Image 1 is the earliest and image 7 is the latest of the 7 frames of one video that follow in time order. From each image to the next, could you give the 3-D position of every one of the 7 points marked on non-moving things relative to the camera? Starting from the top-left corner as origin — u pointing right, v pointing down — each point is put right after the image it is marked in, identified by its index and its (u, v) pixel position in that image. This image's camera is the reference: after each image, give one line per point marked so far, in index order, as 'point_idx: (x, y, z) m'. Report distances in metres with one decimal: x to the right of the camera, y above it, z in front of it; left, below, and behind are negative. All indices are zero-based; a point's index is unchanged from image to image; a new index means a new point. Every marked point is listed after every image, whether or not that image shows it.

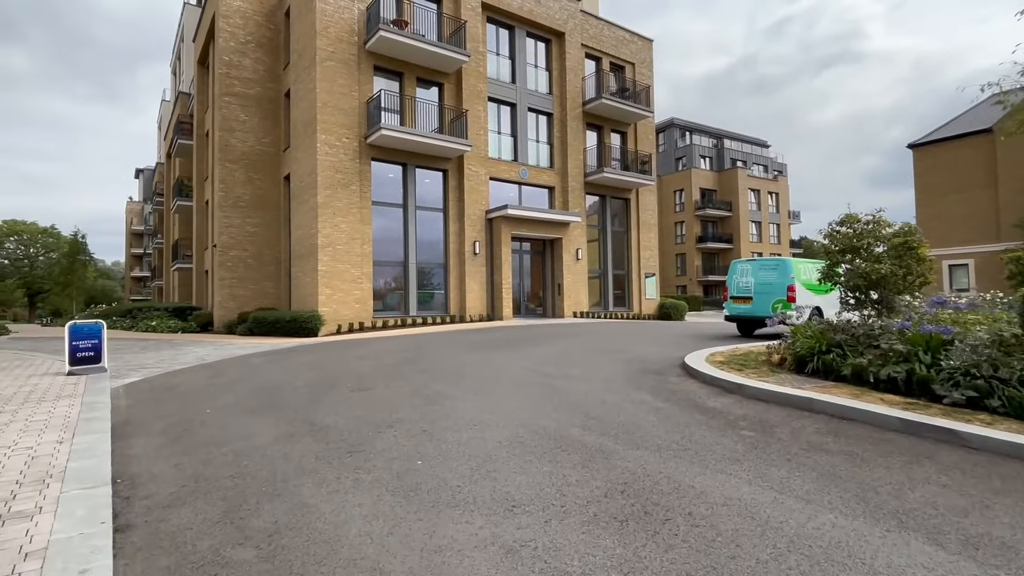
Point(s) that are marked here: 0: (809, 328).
0: (+4.2, -0.6, +7.5) m
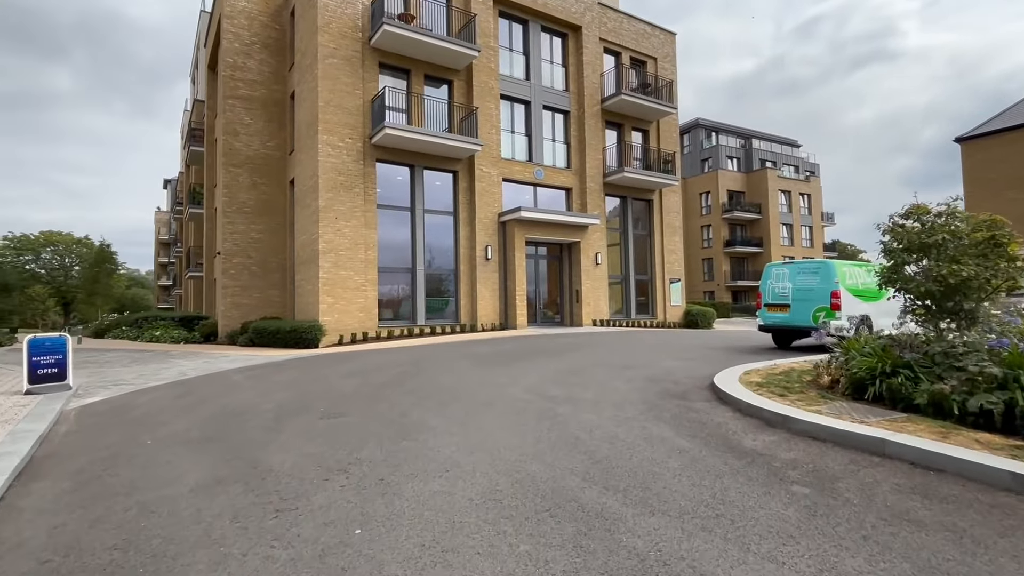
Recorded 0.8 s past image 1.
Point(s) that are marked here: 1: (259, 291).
0: (+4.1, -0.6, +6.2) m
1: (-8.6, -0.1, +18.2) m
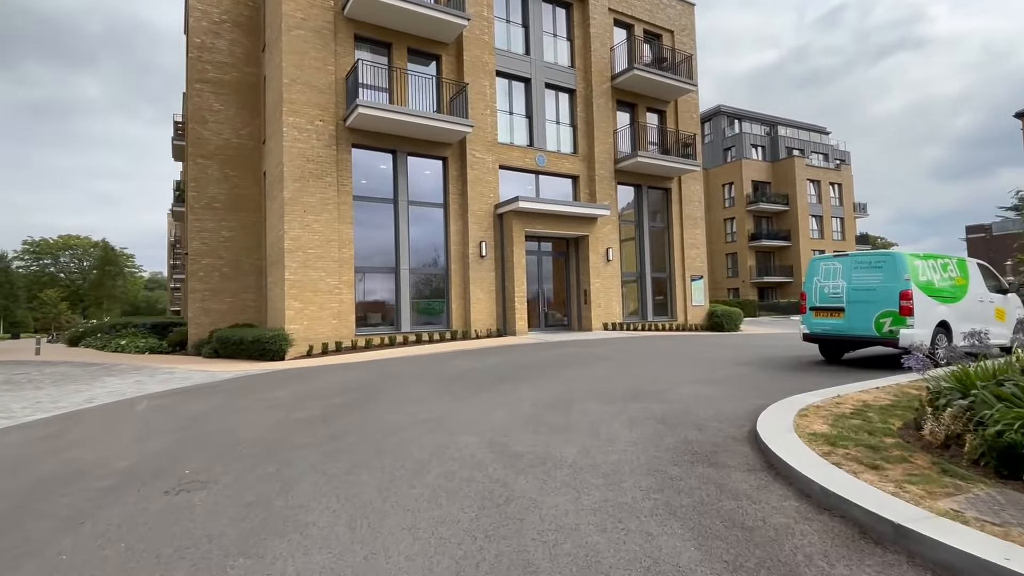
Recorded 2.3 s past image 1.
0: (+3.7, -0.7, +4.0) m
1: (-8.7, -0.2, +16.5) m
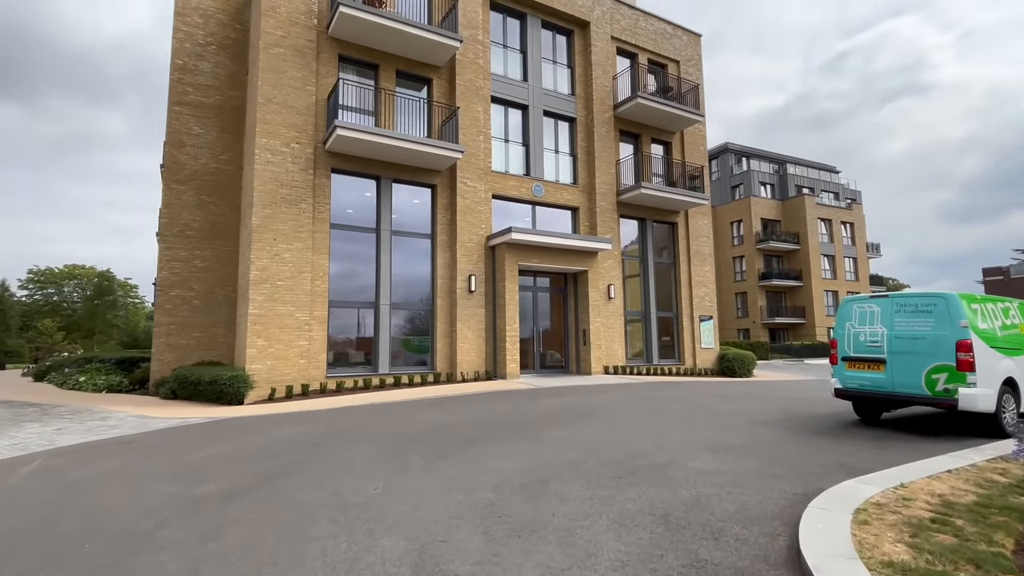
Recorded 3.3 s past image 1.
0: (+3.3, -1.0, +2.6) m
1: (-8.9, -1.2, +15.2) m
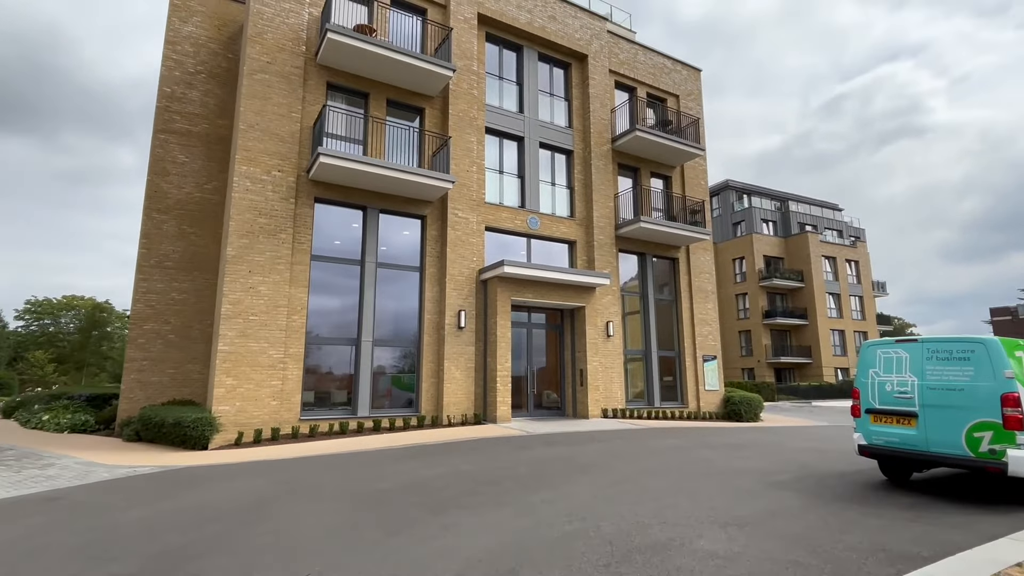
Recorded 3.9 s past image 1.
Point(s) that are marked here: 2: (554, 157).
0: (+3.0, -1.2, +1.8) m
1: (-9.1, -2.1, +14.4) m
2: (+1.3, +4.1, +16.9) m
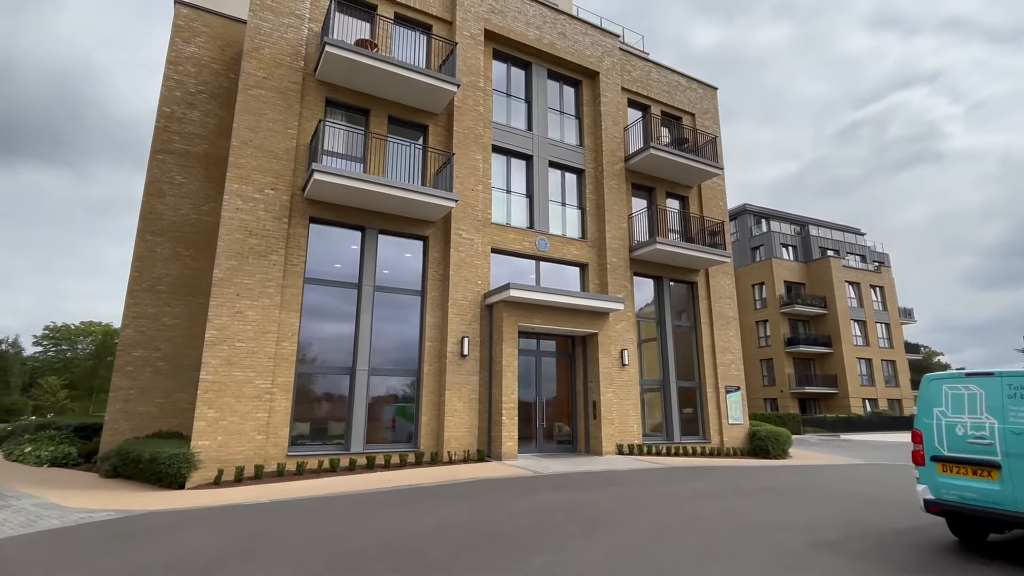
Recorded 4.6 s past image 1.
0: (+2.8, -1.2, +0.7) m
1: (-8.9, -2.7, +13.6) m
2: (+1.6, +3.4, +16.1) m
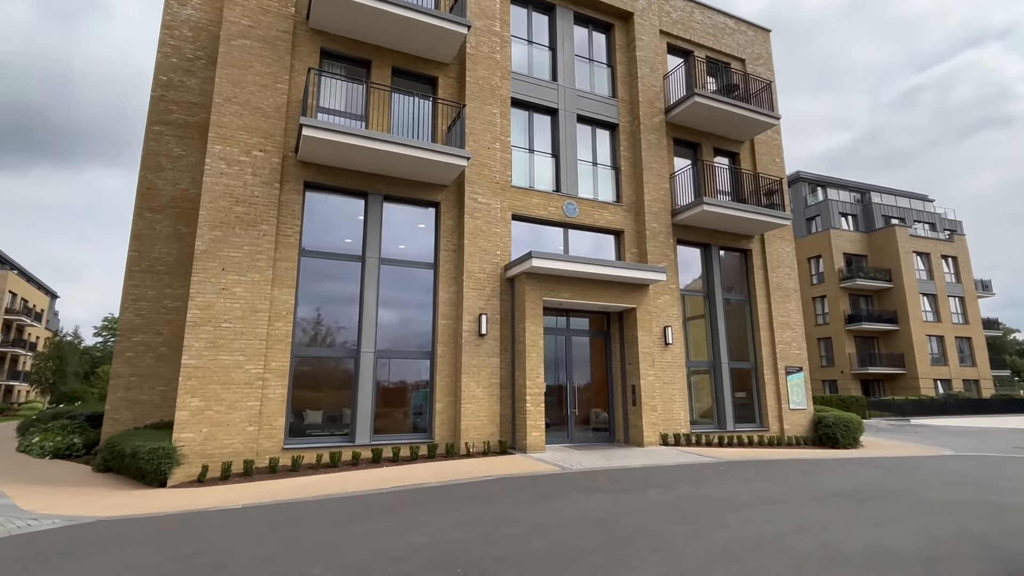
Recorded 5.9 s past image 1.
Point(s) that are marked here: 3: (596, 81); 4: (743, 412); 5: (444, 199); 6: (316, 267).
0: (+2.5, -0.8, -1.0) m
1: (-8.3, -2.2, +12.8) m
2: (+2.2, +4.1, +14.3) m
3: (+2.3, +5.6, +14.6) m
4: (+6.2, -3.3, +14.4) m
5: (-1.5, +2.0, +11.9) m
6: (-3.9, +0.4, +10.6) m
